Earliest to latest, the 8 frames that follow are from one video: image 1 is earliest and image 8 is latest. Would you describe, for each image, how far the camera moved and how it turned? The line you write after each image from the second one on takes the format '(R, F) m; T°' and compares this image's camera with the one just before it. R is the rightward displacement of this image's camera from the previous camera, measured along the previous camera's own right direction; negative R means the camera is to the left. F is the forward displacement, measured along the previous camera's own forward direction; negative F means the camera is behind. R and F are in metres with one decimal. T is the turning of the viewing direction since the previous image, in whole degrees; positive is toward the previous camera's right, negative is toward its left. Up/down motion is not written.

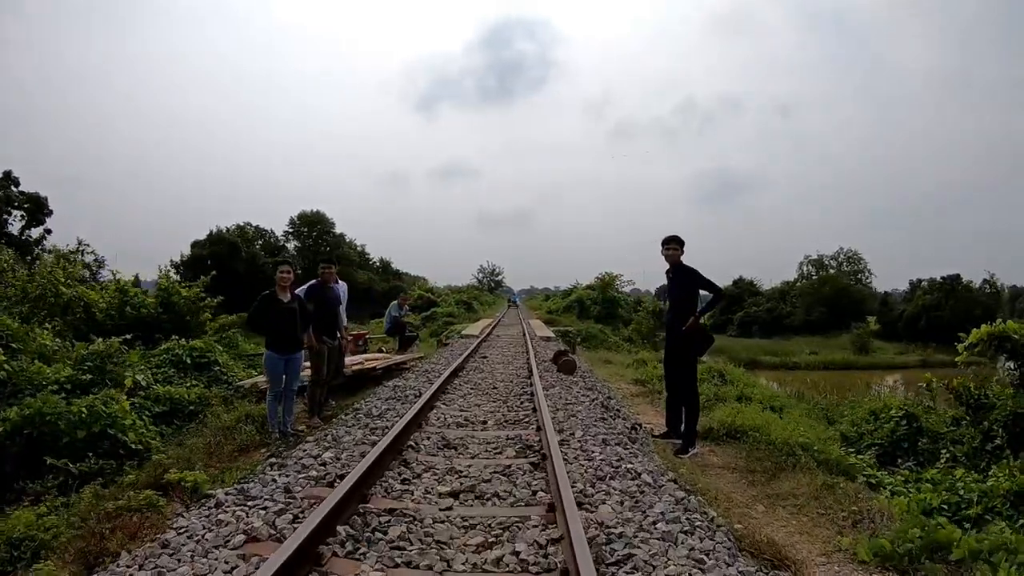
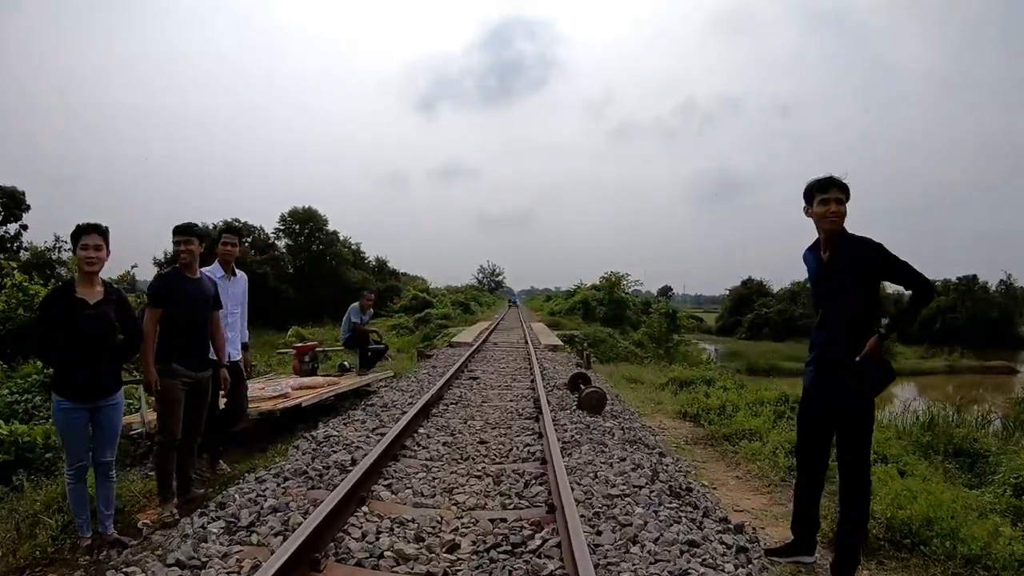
(0.0, +2.8) m; 0°
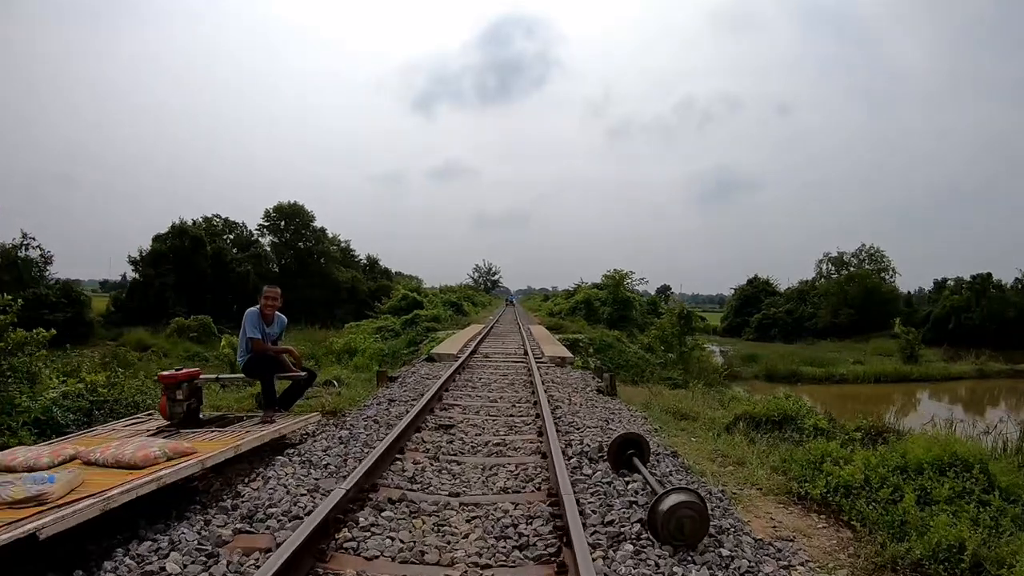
(0.0, +2.9) m; 0°
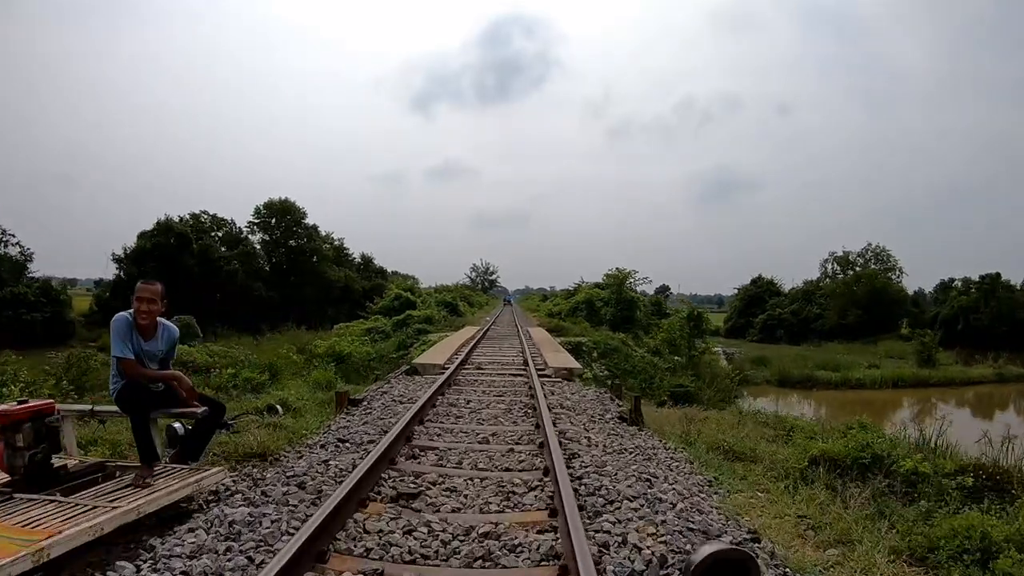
(0.0, +1.6) m; 0°
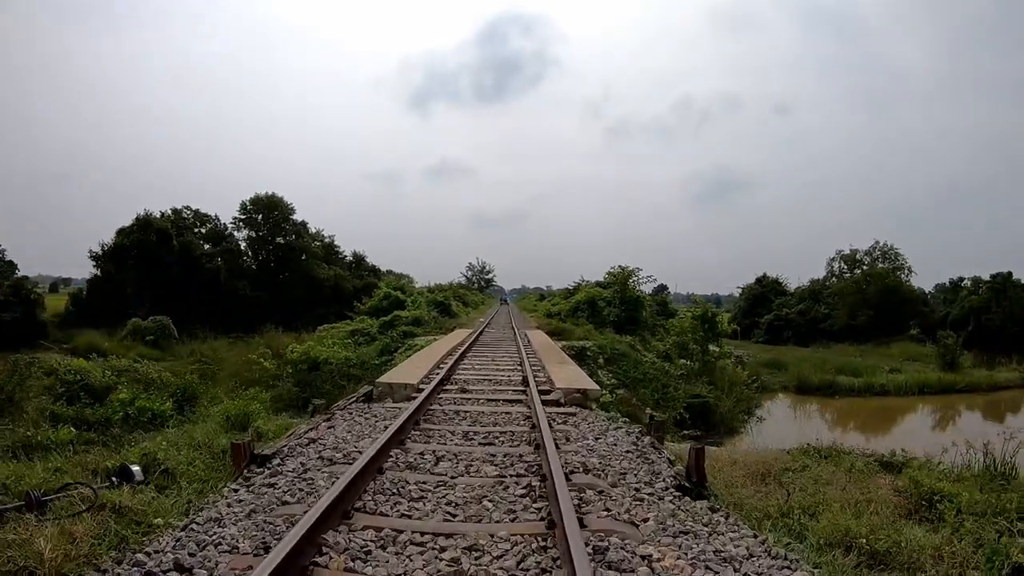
(0.0, +2.1) m; 0°
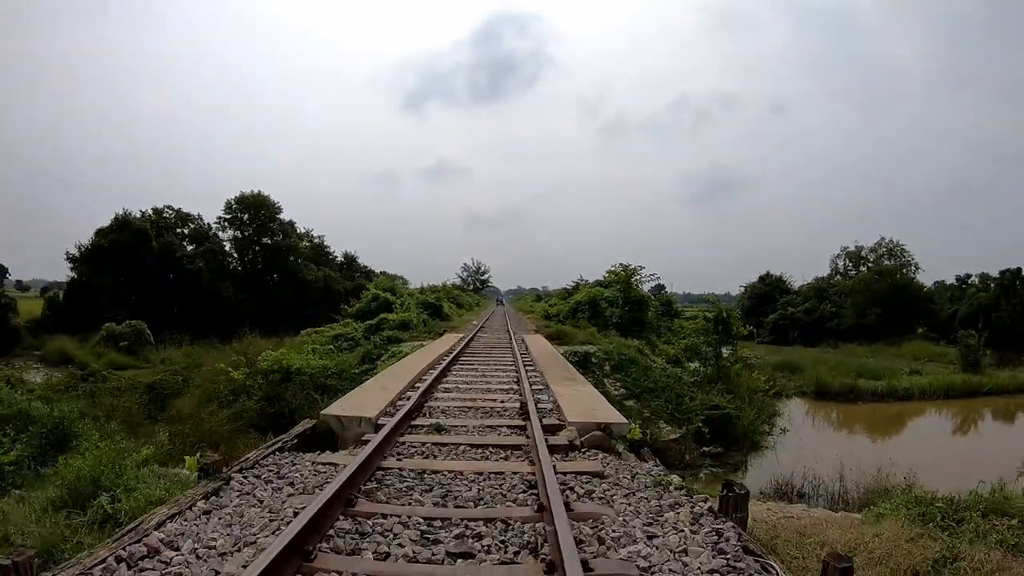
(0.0, +1.8) m; 0°
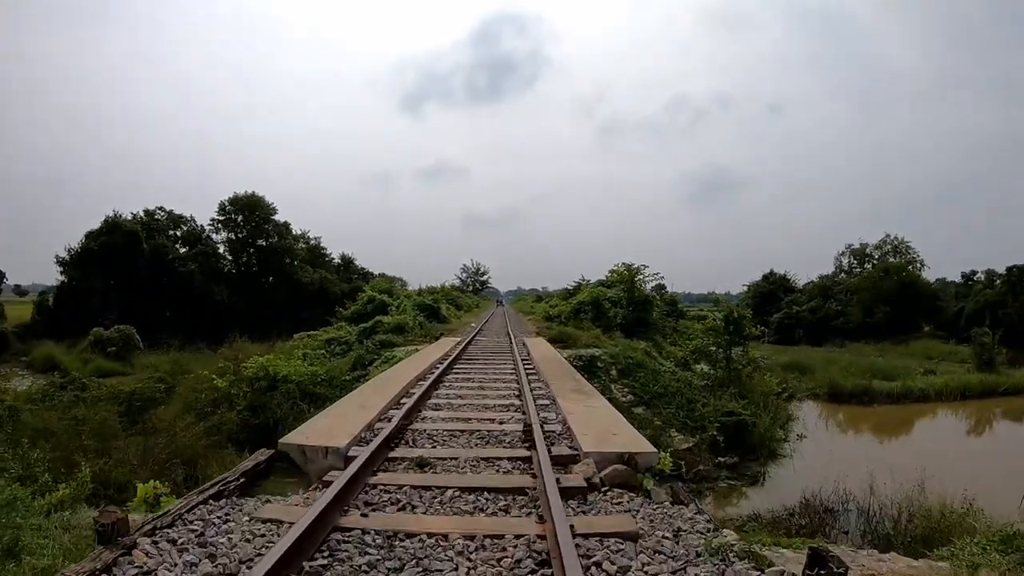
(0.0, +0.9) m; 0°
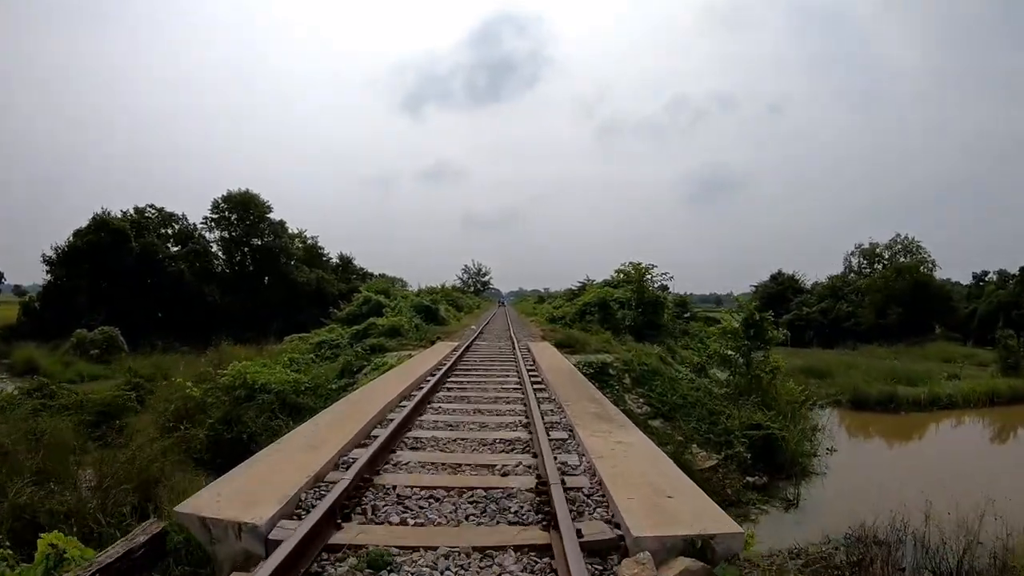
(0.0, +1.3) m; 0°
